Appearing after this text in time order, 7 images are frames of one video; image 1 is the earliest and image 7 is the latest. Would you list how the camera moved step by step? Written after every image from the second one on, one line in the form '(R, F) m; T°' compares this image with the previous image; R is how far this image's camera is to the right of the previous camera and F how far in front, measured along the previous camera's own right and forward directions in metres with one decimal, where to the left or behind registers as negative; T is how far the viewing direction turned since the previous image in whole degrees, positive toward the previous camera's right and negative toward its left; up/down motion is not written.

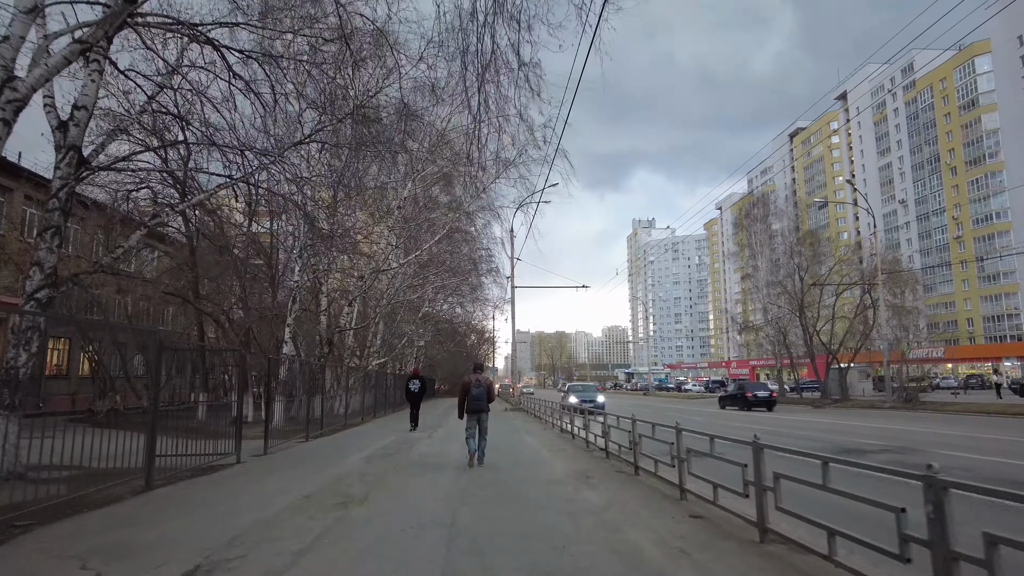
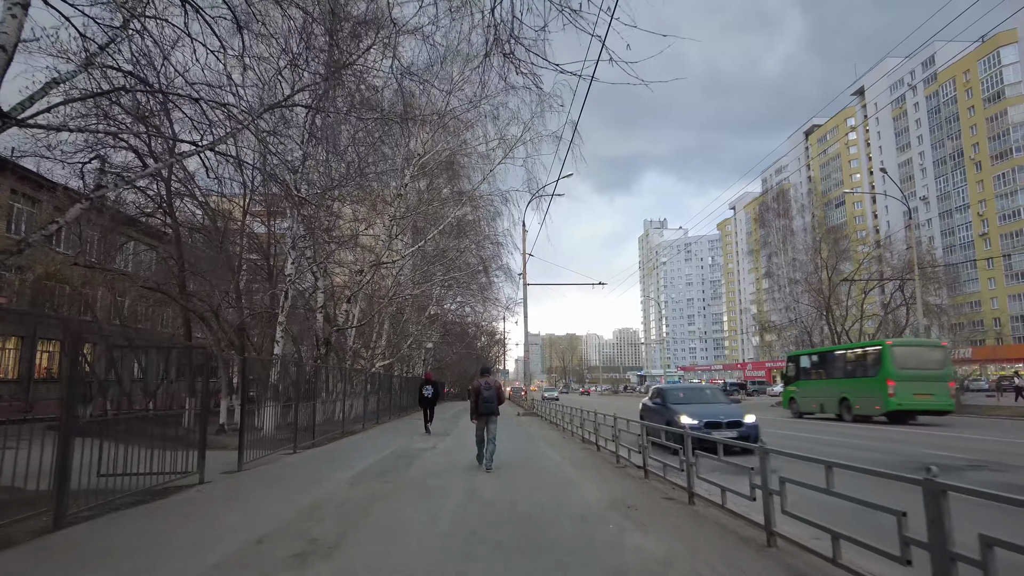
(-0.1, +1.3) m; -1°
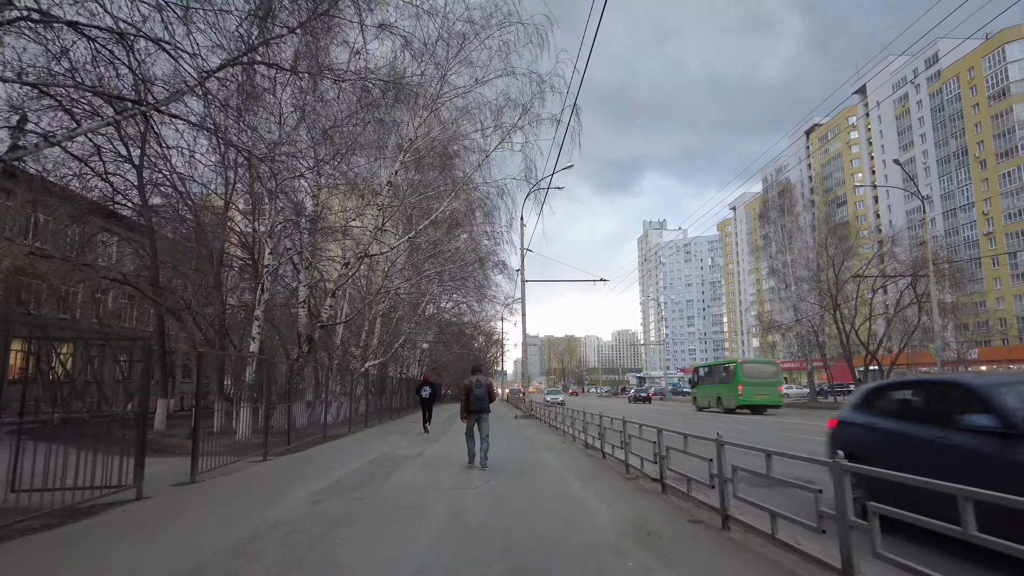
(0.0, +1.0) m; 0°
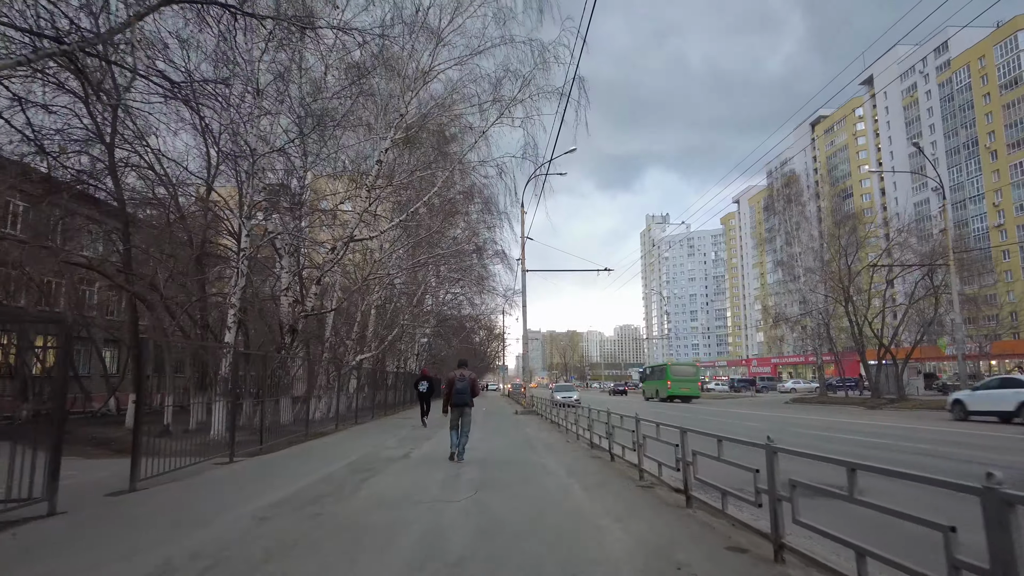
(+0.1, +1.0) m; 0°
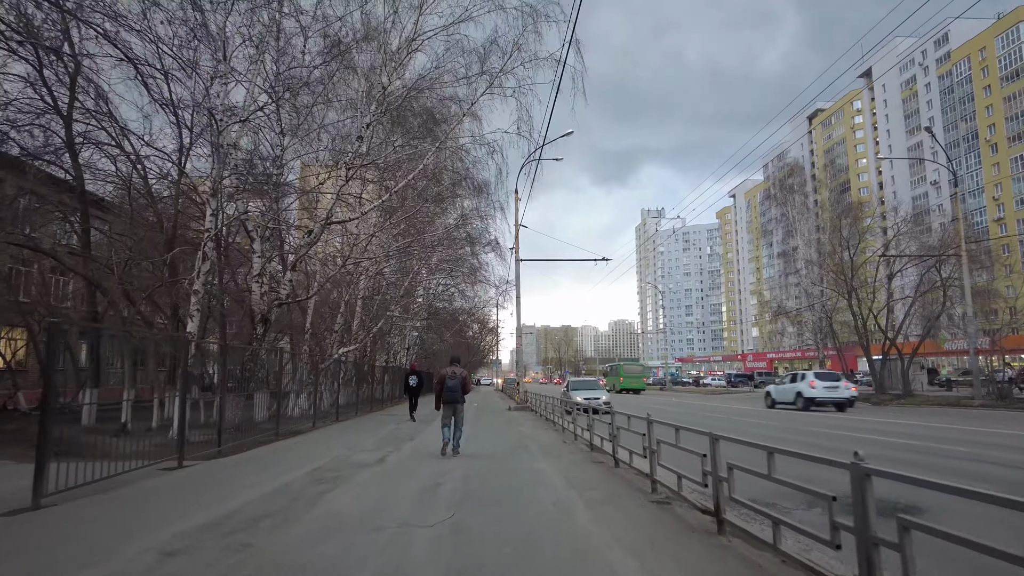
(0.0, +1.0) m; 0°
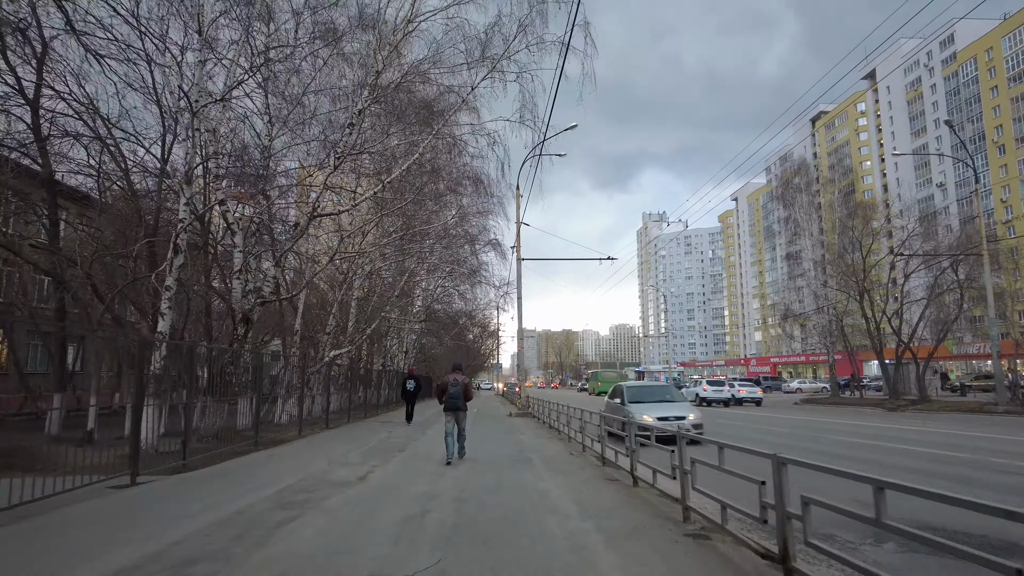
(0.0, +0.9) m; 0°
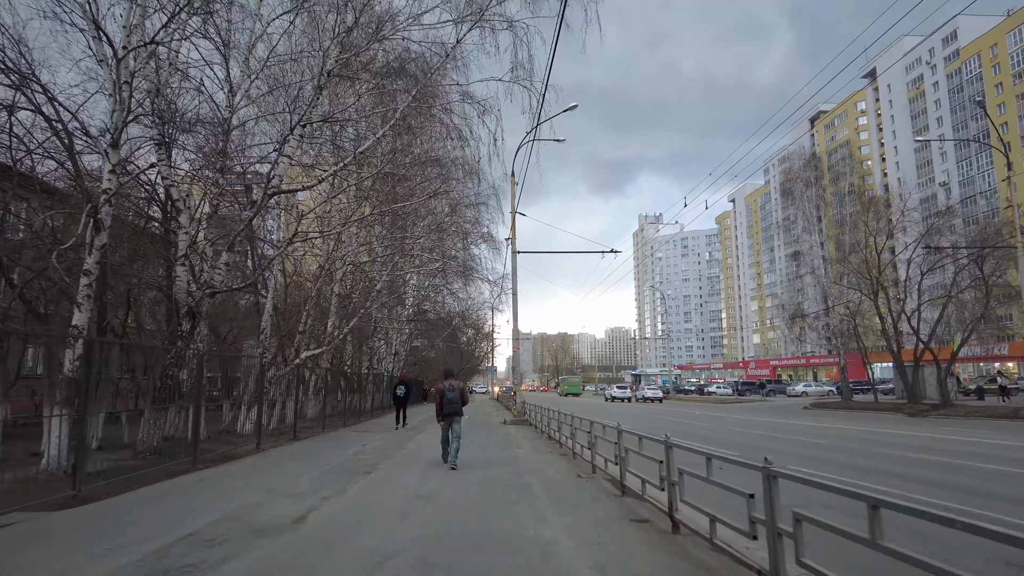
(0.0, +1.6) m; 0°
